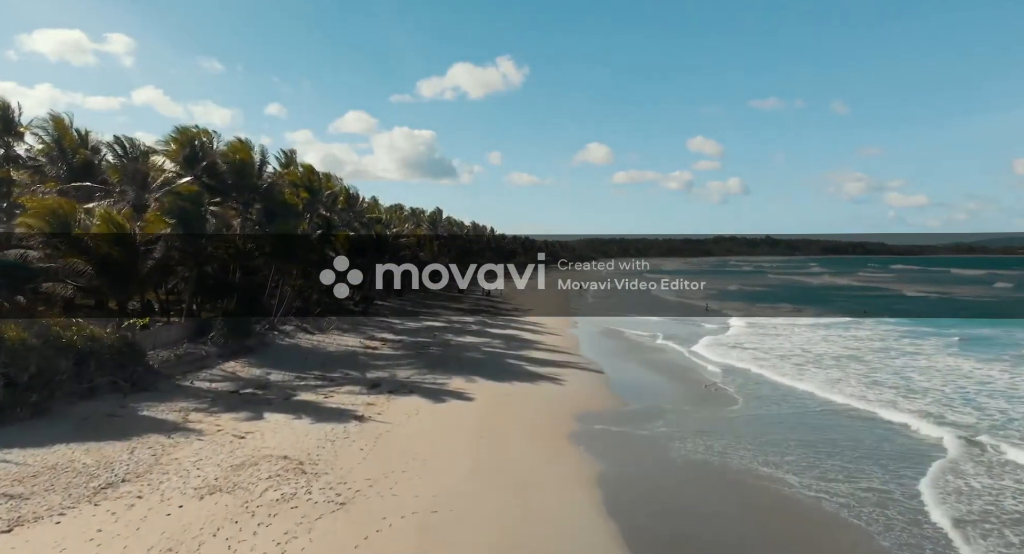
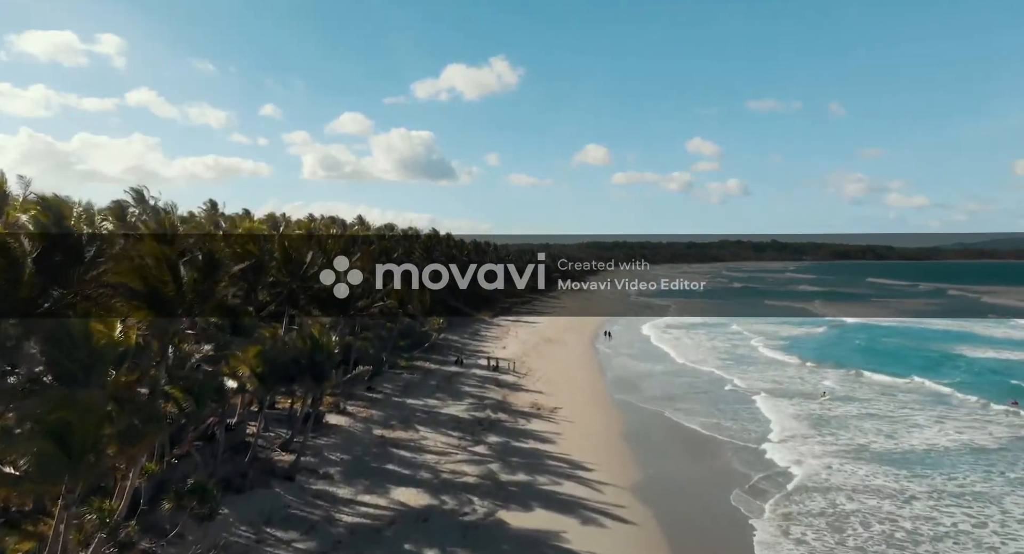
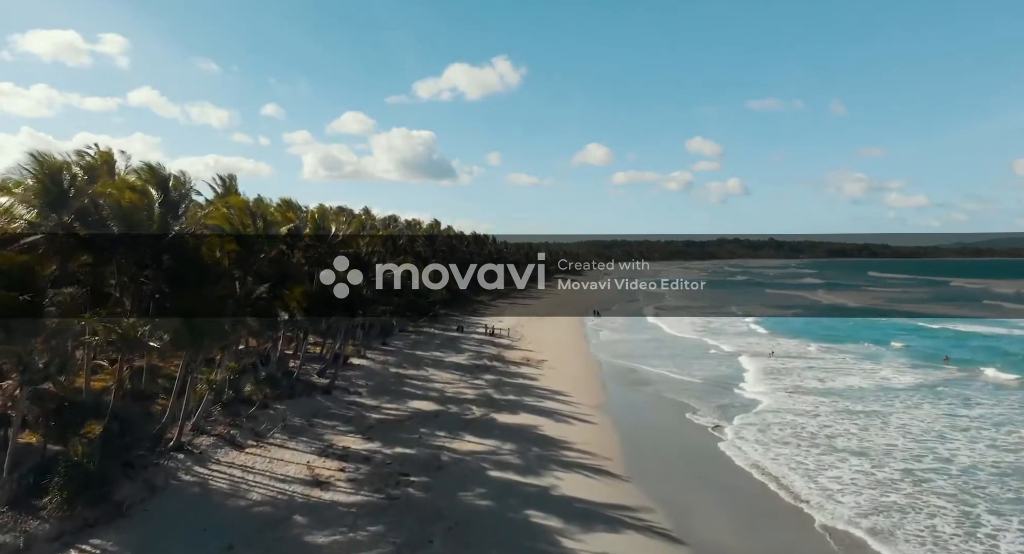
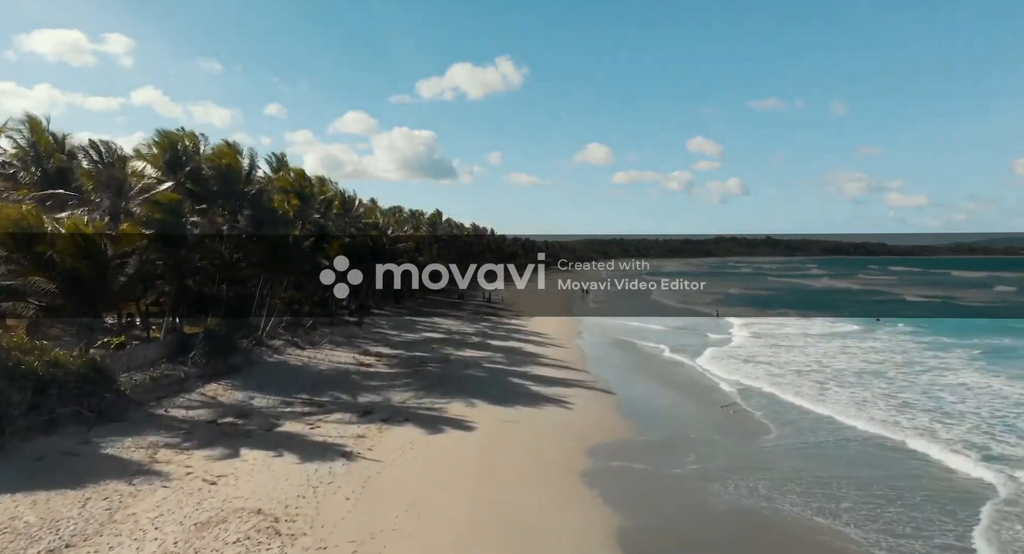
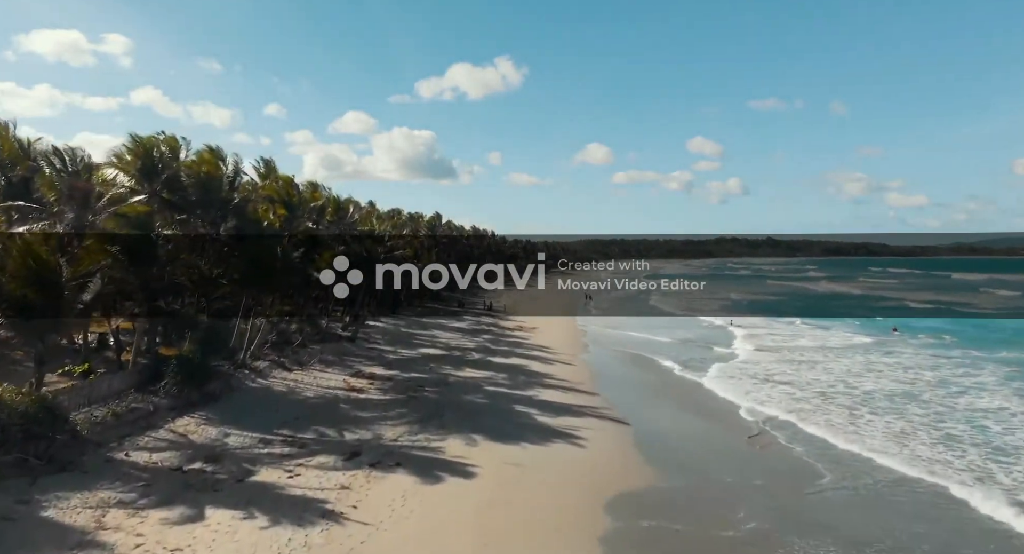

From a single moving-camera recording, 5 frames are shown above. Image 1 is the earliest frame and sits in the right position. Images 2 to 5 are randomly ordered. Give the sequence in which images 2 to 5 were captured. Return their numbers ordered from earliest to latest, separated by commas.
4, 5, 3, 2
